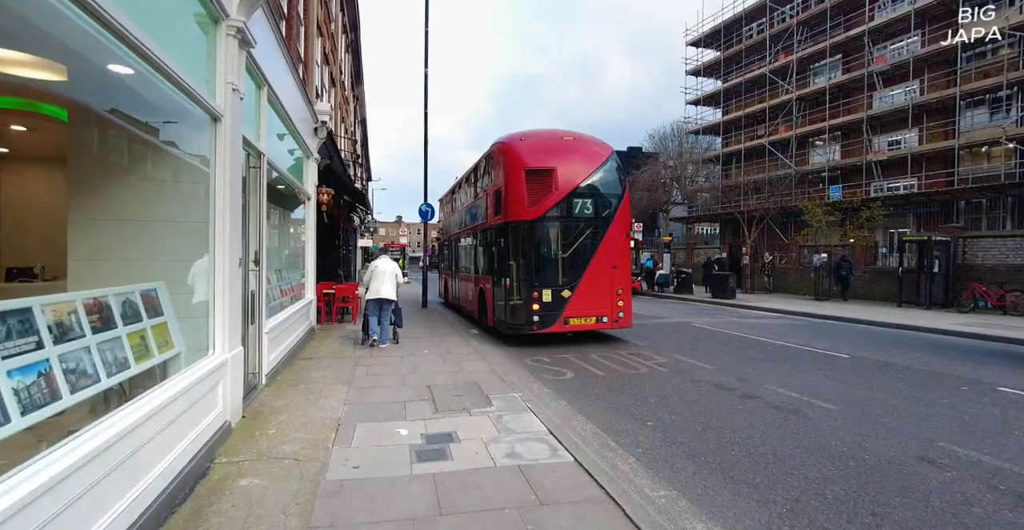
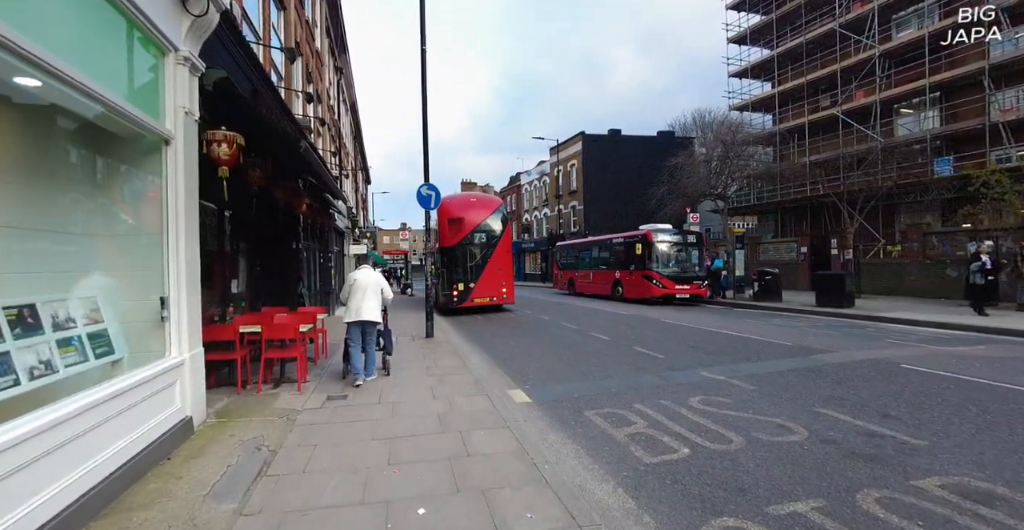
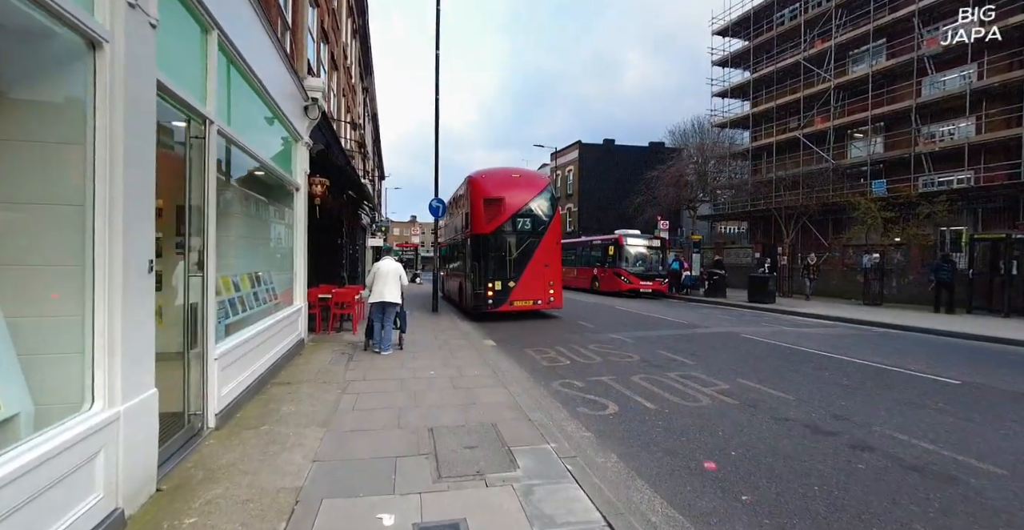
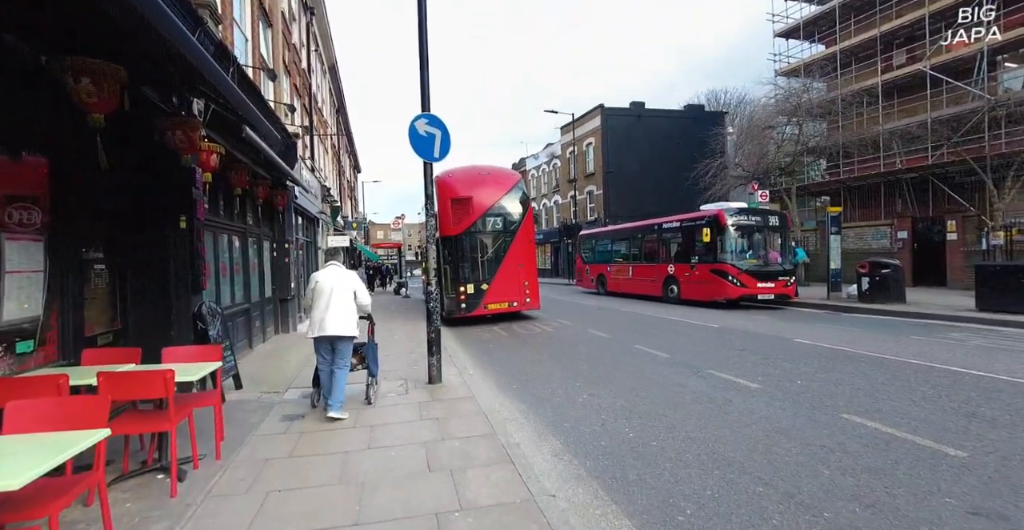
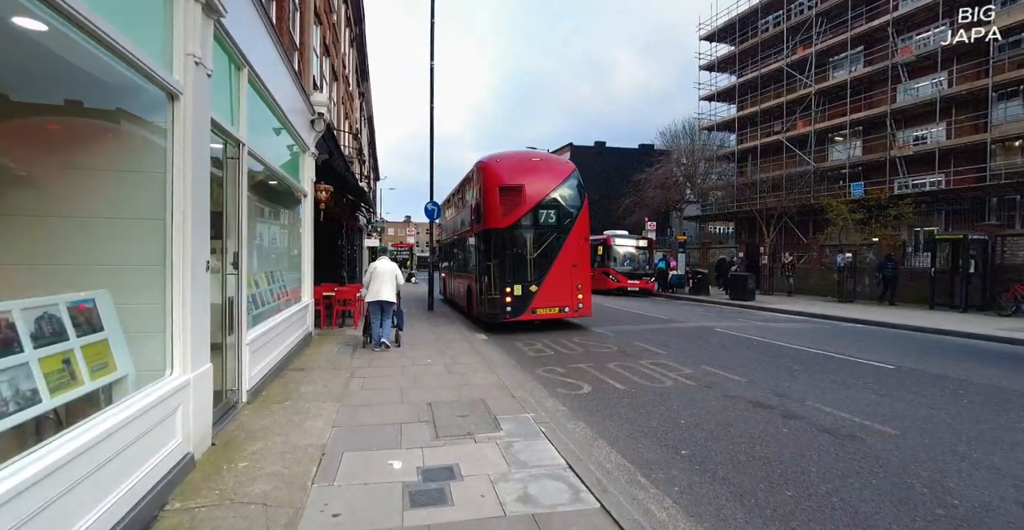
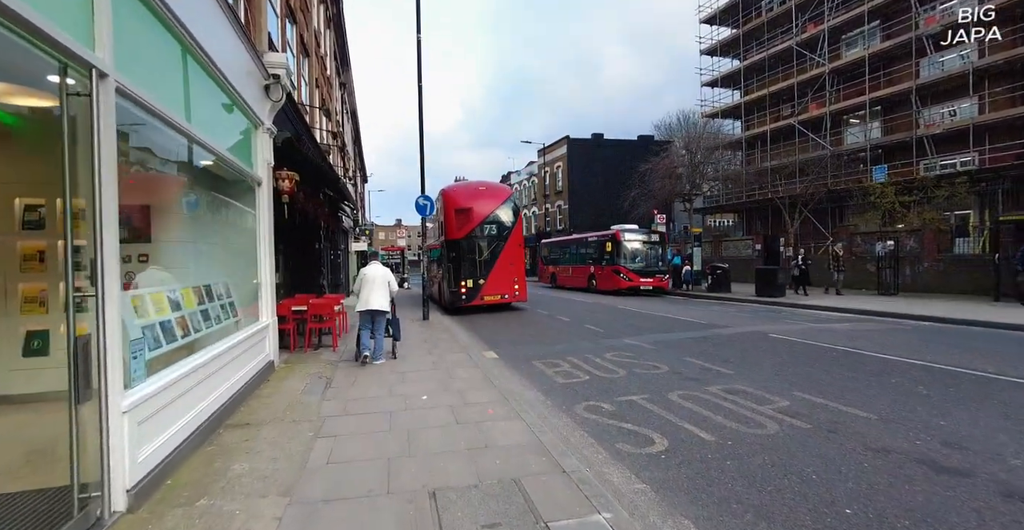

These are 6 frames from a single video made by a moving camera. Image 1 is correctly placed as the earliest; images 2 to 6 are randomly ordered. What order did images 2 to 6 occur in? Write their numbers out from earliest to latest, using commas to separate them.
5, 3, 6, 2, 4
